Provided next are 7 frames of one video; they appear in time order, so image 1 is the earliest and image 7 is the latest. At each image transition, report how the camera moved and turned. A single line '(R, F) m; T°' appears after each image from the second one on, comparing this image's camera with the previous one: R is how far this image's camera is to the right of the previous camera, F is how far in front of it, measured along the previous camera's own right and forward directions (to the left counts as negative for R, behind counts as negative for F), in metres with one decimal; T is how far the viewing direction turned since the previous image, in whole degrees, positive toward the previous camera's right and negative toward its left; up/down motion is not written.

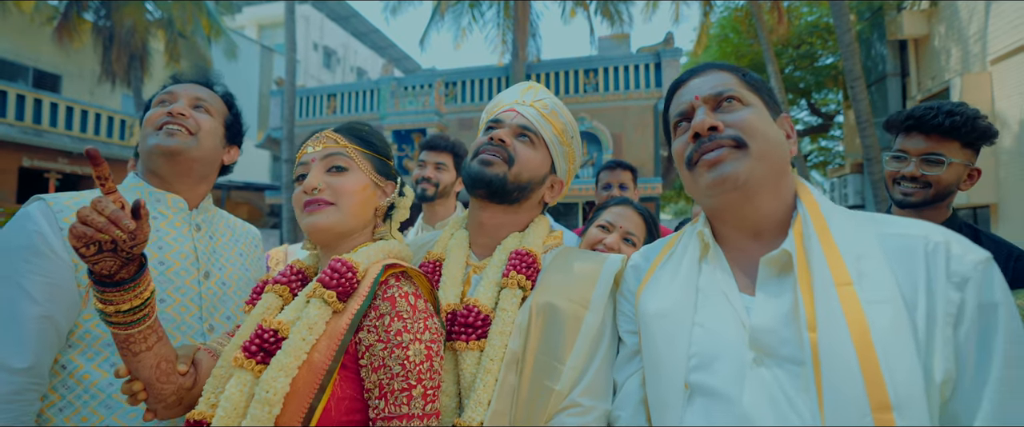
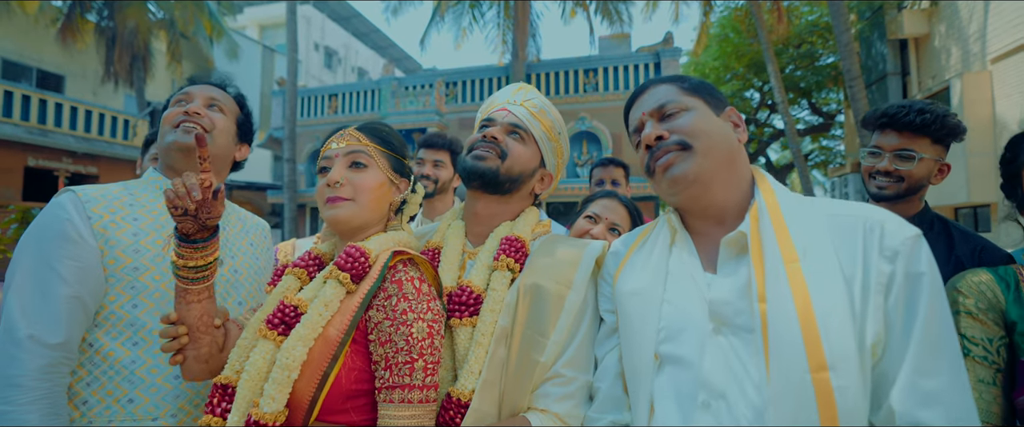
(0.0, -0.1) m; 0°
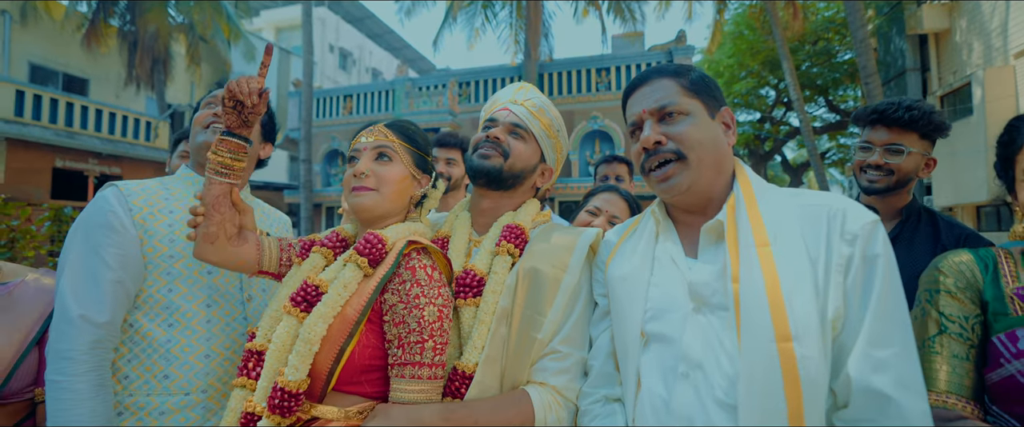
(0.0, -0.1) m; -2°
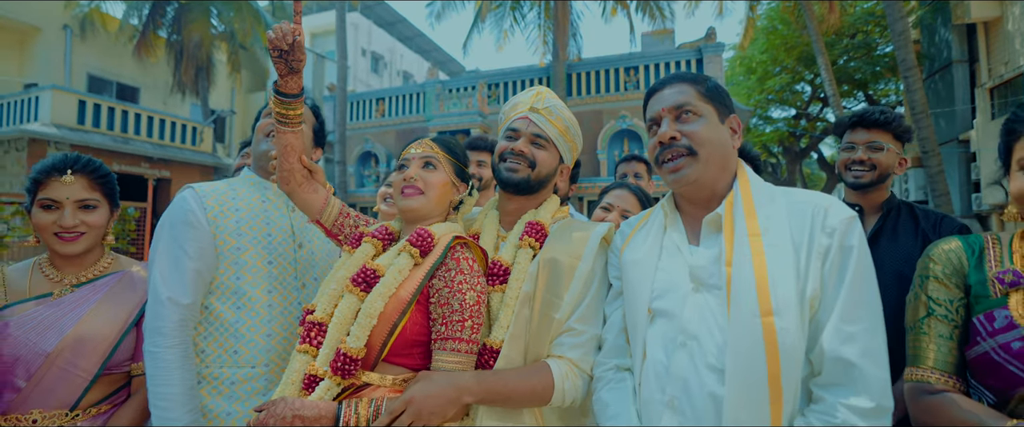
(0.0, -0.2) m; -3°
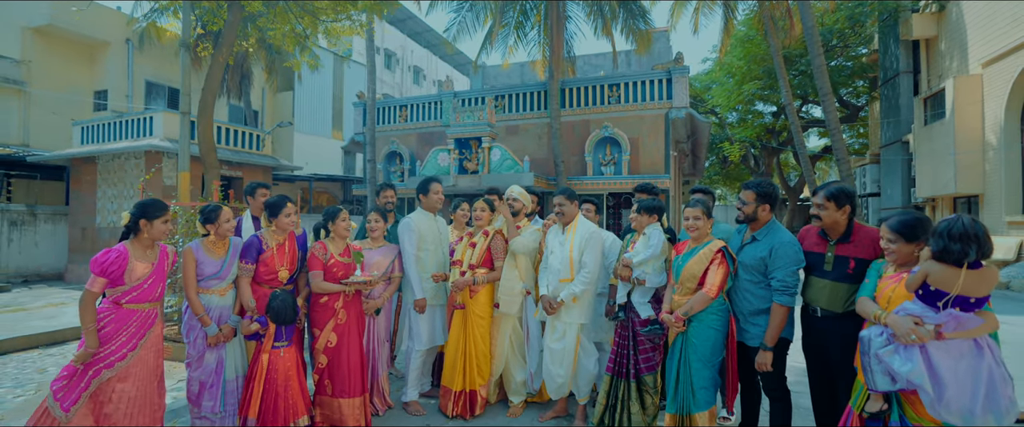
(0.0, -3.3) m; 0°
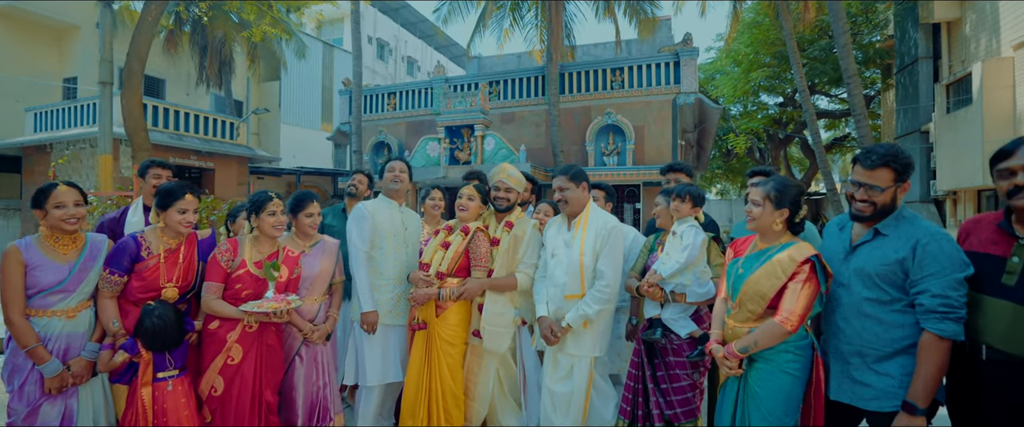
(+0.1, +1.3) m; 0°
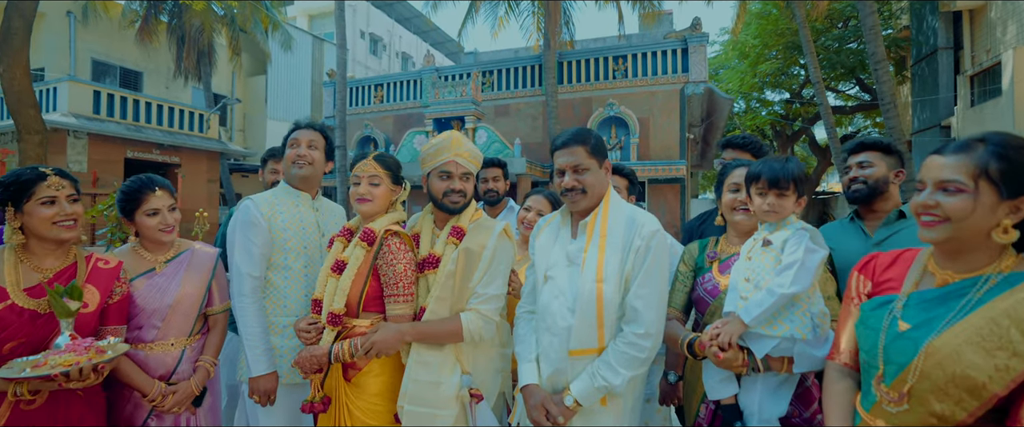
(+0.1, +1.3) m; 0°
